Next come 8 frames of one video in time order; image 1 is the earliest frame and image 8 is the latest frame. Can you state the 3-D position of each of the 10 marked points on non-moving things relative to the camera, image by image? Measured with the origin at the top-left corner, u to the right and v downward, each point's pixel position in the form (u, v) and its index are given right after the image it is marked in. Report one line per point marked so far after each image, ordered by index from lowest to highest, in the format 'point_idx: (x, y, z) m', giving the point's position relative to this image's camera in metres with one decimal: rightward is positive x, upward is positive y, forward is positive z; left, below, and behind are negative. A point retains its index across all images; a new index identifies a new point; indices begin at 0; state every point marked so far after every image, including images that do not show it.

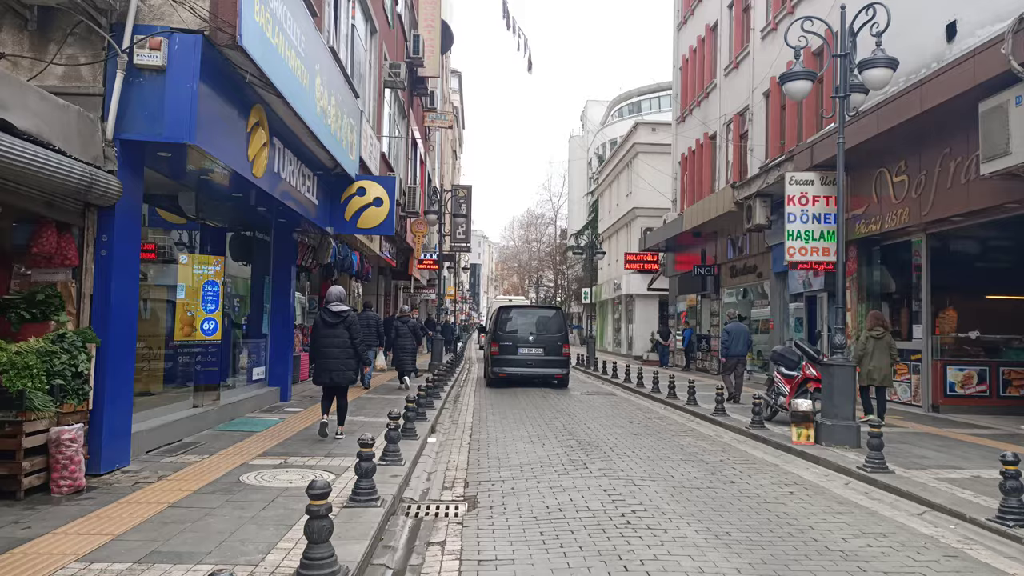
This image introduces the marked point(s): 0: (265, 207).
0: (-3.8, +1.3, +11.5) m
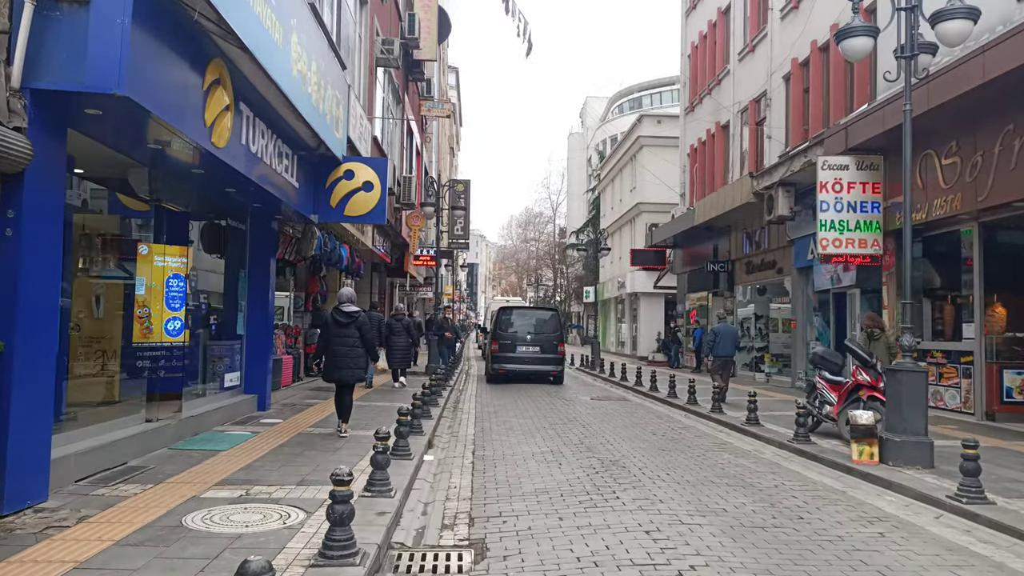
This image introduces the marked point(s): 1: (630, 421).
0: (-3.7, +1.3, +10.1) m
1: (+1.9, -2.2, +12.2) m
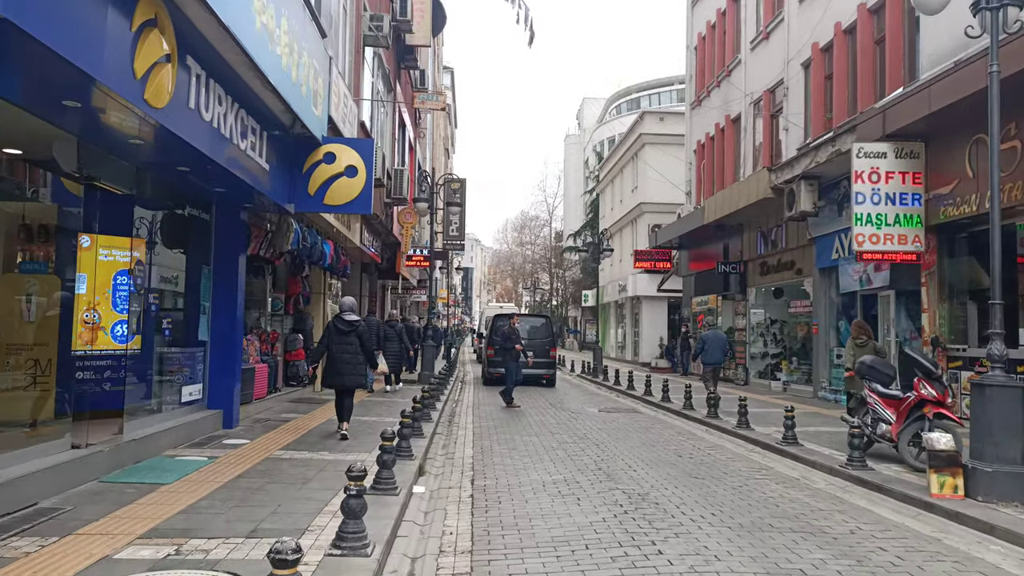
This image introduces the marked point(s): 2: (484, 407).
0: (-3.7, +1.4, +8.6) m
1: (+2.0, -2.2, +10.7) m
2: (-0.6, -2.4, +15.3) m
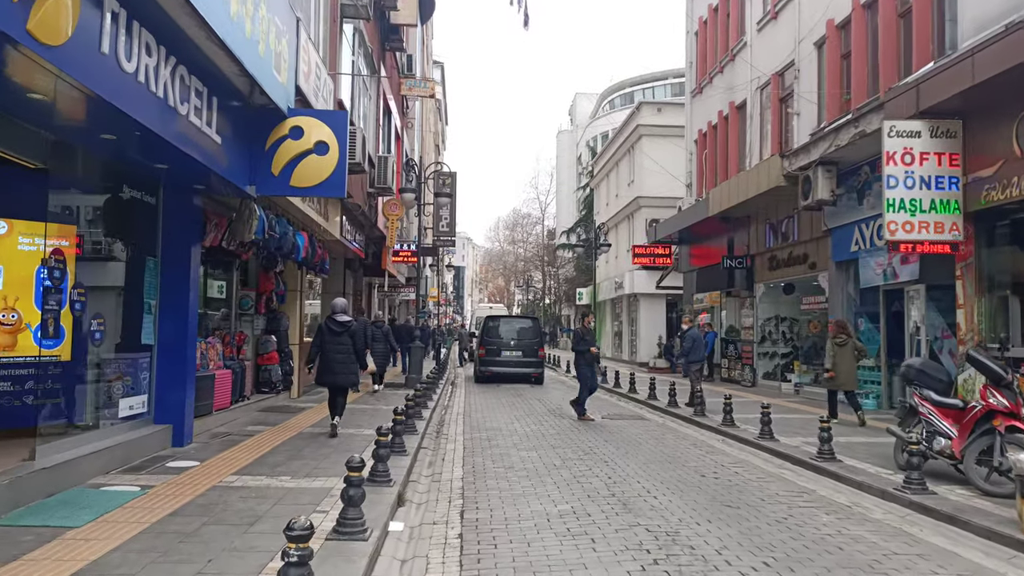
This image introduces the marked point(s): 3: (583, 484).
0: (-3.7, +1.4, +7.2) m
1: (+1.9, -2.1, +9.4) m
2: (-0.7, -2.3, +14.0) m
3: (+0.7, -2.0, +7.5) m
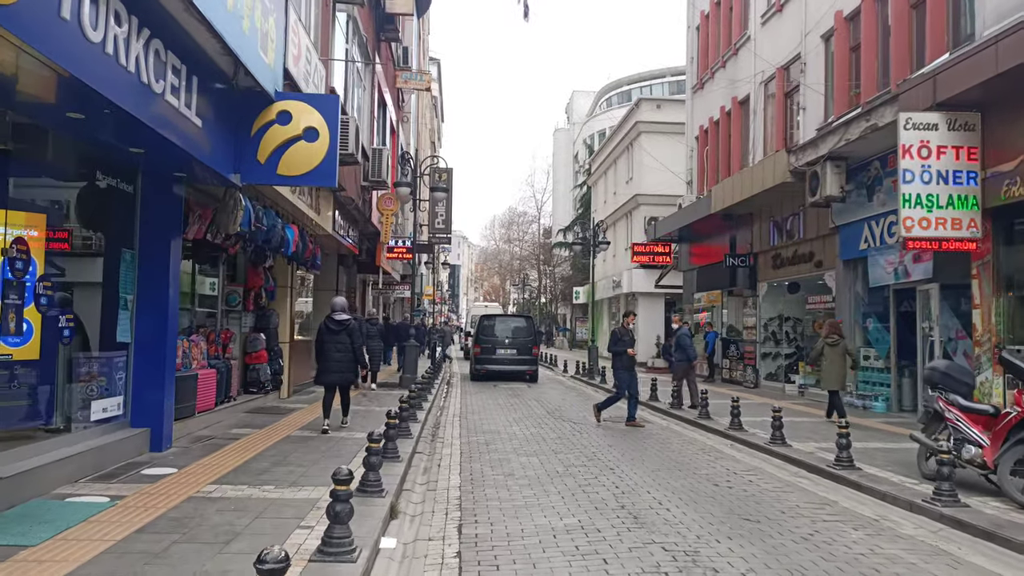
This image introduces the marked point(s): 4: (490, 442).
0: (-3.7, +1.5, +6.7) m
1: (+1.9, -2.1, +8.9) m
2: (-0.7, -2.3, +13.5) m
3: (+0.7, -1.9, +7.0) m
4: (-0.3, -2.1, +10.4) m
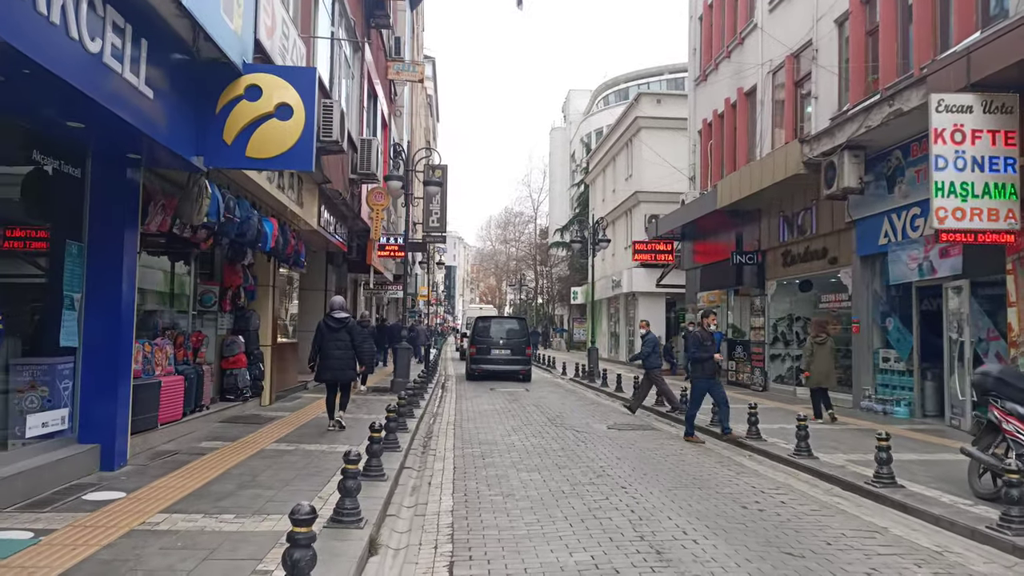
0: (-3.7, +1.5, +5.7) m
1: (+1.9, -2.0, +8.0) m
2: (-0.7, -2.3, +12.5) m
3: (+0.7, -1.9, +6.1) m
4: (-0.3, -2.1, +9.5) m
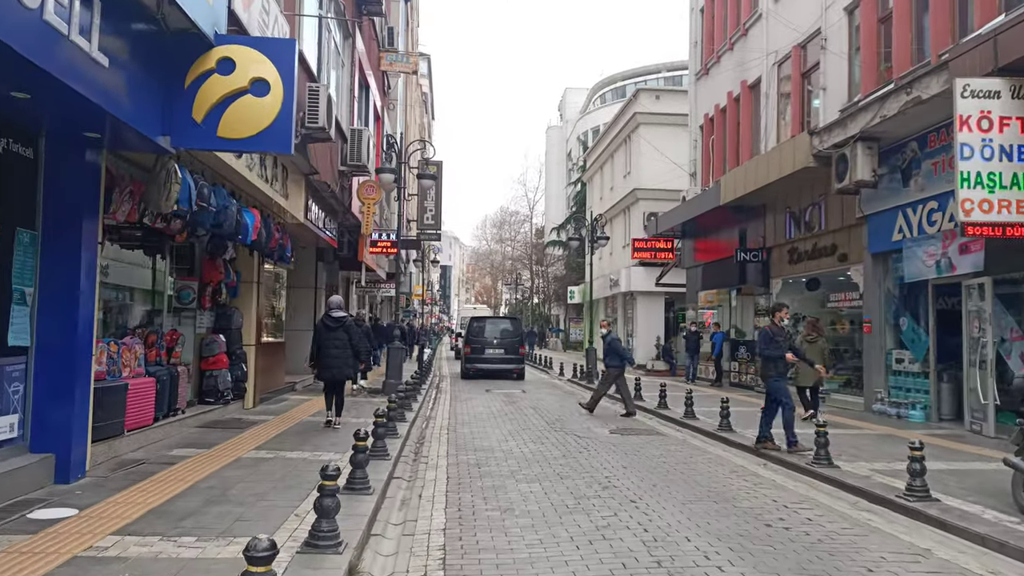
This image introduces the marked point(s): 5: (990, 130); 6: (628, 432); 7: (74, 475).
0: (-3.7, +1.6, +5.0) m
1: (+1.9, -2.0, +7.3) m
2: (-0.8, -2.2, +11.8) m
3: (+0.7, -1.8, +5.4) m
4: (-0.3, -2.0, +8.8) m
5: (+6.3, +2.1, +9.8) m
6: (+1.8, -2.3, +11.8) m
7: (-3.9, -1.6, +6.7) m
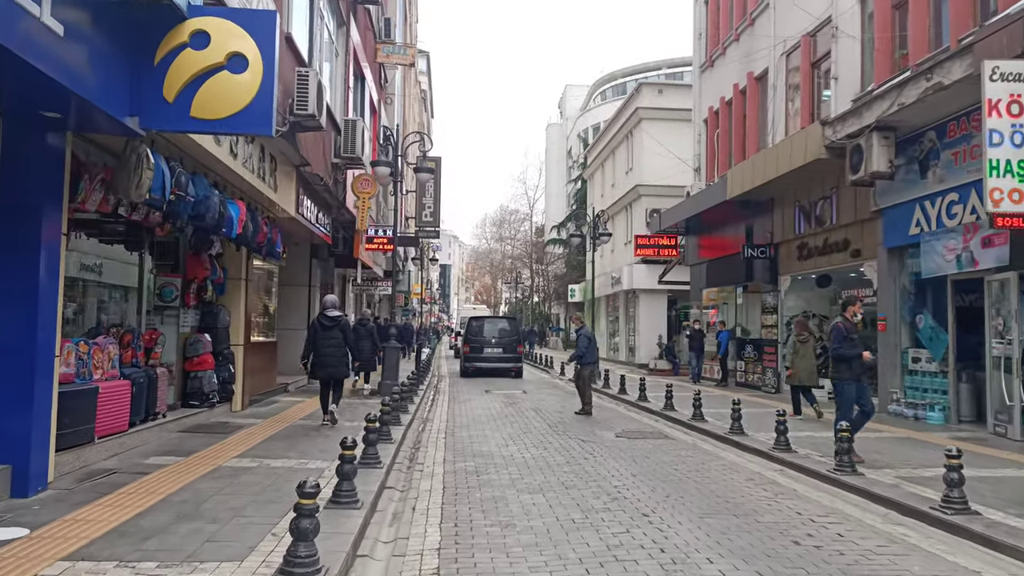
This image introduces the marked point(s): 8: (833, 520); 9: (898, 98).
0: (-3.7, +1.6, +4.4) m
1: (+1.9, -1.9, +6.7) m
2: (-0.7, -2.2, +11.3) m
3: (+0.7, -1.8, +4.8) m
4: (-0.3, -2.0, +8.3) m
5: (+6.3, +2.1, +9.3) m
6: (+1.8, -2.2, +11.2) m
7: (-3.9, -1.6, +6.1) m
8: (+2.7, -1.9, +6.3) m
9: (+6.2, +3.1, +12.2) m
